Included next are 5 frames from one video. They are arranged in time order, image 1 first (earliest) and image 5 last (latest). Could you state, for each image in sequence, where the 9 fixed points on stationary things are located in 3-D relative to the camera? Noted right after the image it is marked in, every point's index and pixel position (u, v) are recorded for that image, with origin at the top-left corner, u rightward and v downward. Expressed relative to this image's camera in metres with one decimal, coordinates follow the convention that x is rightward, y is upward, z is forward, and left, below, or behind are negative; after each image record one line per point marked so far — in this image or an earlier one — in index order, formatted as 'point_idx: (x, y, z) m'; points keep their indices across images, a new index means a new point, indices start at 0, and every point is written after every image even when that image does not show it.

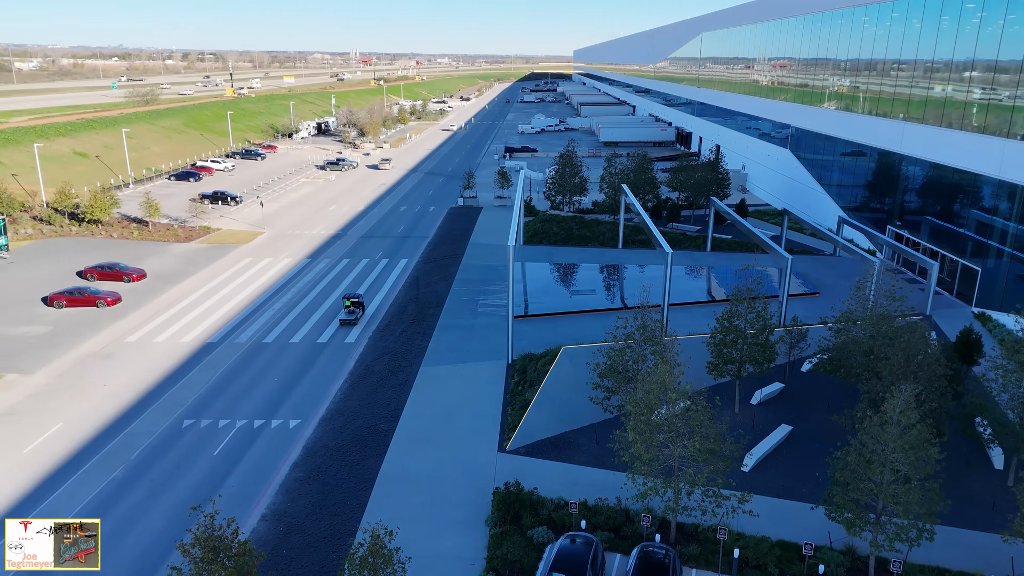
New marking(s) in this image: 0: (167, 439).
0: (-9.5, -4.2, +19.7) m
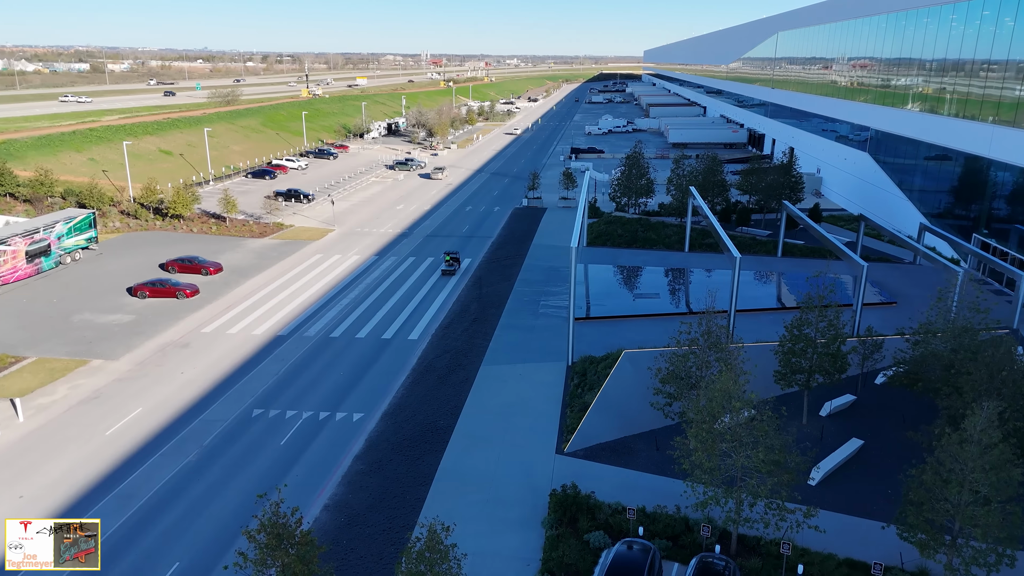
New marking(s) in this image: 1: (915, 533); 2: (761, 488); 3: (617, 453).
0: (-7.9, -4.0, +20.5) m
1: (+7.3, -4.4, +12.9) m
2: (+4.7, -3.8, +13.4) m
3: (+2.7, -4.3, +18.4) m
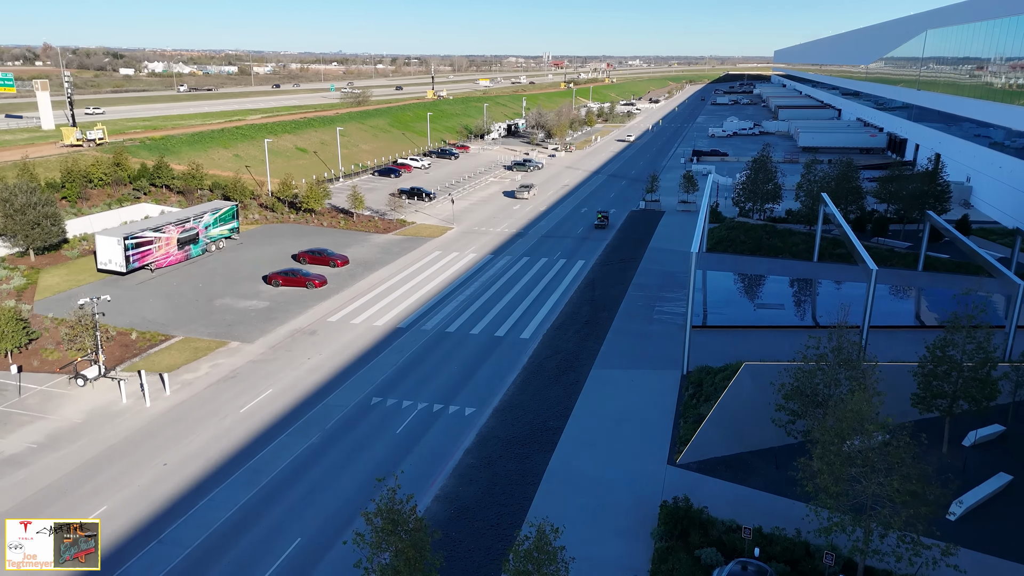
0: (-4.6, -3.7, +21.4) m
1: (+9.1, -4.8, +11.6) m
2: (+6.7, -4.0, +12.5) m
3: (+5.5, -4.5, +17.7) m
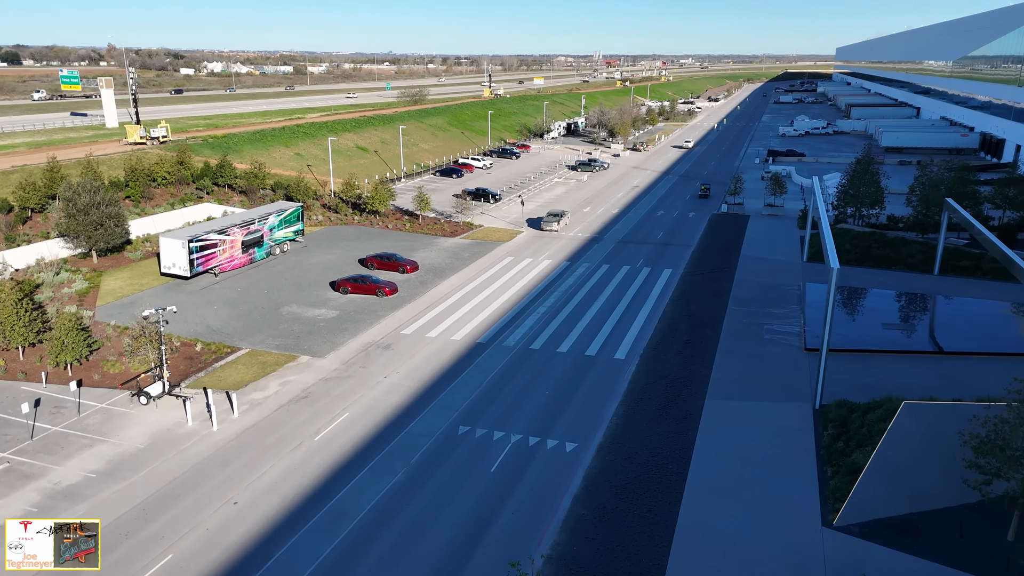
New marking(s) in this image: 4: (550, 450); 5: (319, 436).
0: (-1.8, -4.2, +19.0) m
1: (+11.3, -5.4, +8.3) m
2: (+8.9, -4.6, +9.4) m
3: (+8.0, -5.1, +14.7) m
4: (+1.0, -4.2, +18.6) m
5: (-5.3, -4.0, +19.5) m
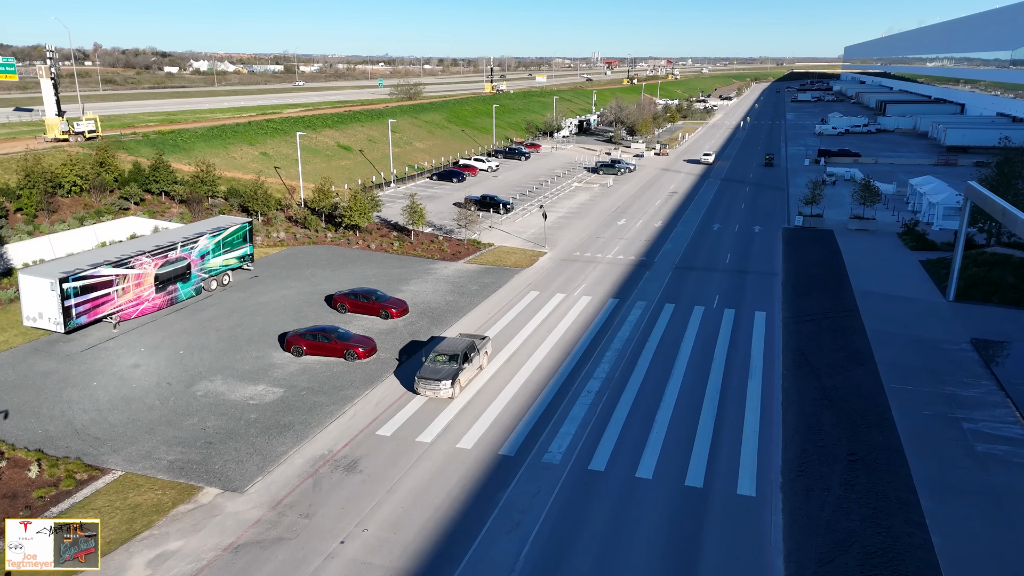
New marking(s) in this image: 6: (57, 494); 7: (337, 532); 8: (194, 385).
0: (-0.8, -5.9, +8.9) m
1: (+12.4, -7.1, -1.8) m
2: (+10.0, -6.3, -0.7) m
3: (+9.1, -6.7, +4.6) m
4: (+2.1, -5.9, +8.5) m
5: (-4.2, -5.7, +9.4) m
6: (-9.1, -4.0, +14.7) m
7: (-3.3, -4.5, +13.3) m
8: (-8.5, -2.6, +19.2) m
